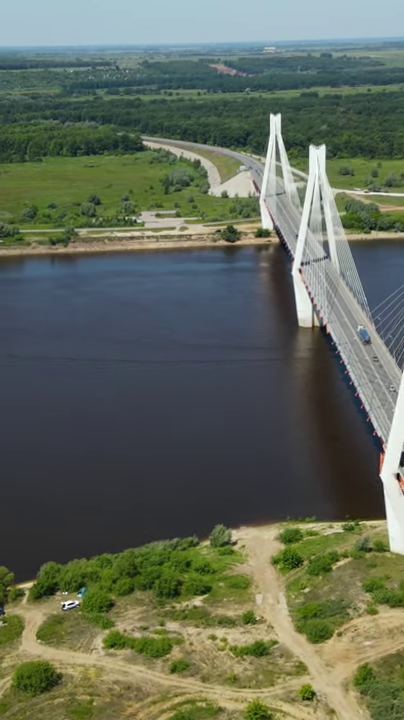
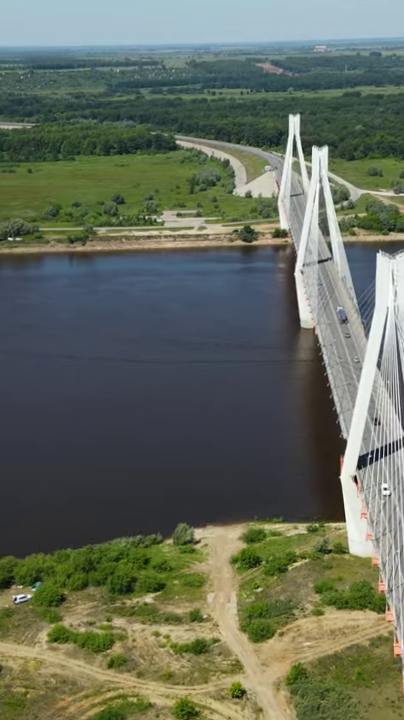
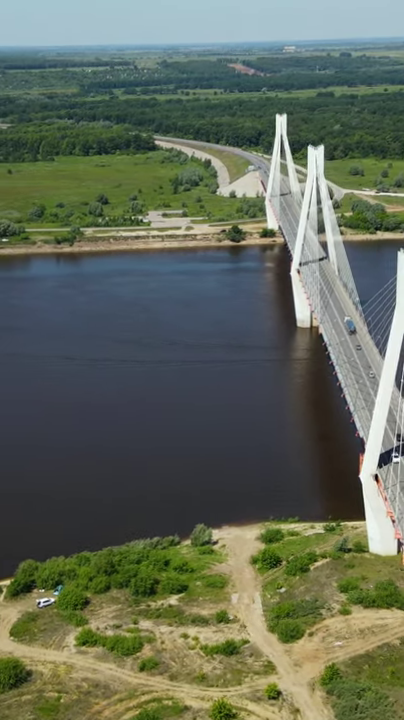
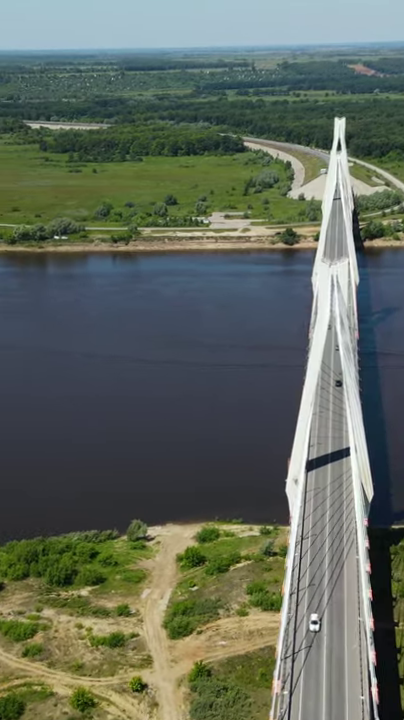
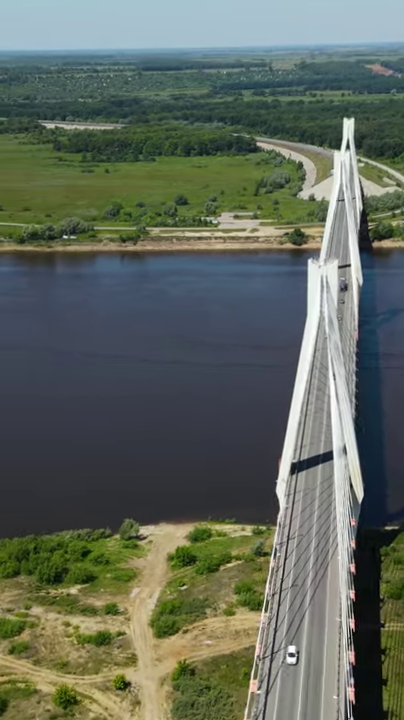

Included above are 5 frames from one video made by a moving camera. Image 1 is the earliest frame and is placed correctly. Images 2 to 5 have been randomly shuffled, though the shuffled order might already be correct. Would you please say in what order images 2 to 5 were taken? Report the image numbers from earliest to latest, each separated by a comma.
3, 2, 4, 5
